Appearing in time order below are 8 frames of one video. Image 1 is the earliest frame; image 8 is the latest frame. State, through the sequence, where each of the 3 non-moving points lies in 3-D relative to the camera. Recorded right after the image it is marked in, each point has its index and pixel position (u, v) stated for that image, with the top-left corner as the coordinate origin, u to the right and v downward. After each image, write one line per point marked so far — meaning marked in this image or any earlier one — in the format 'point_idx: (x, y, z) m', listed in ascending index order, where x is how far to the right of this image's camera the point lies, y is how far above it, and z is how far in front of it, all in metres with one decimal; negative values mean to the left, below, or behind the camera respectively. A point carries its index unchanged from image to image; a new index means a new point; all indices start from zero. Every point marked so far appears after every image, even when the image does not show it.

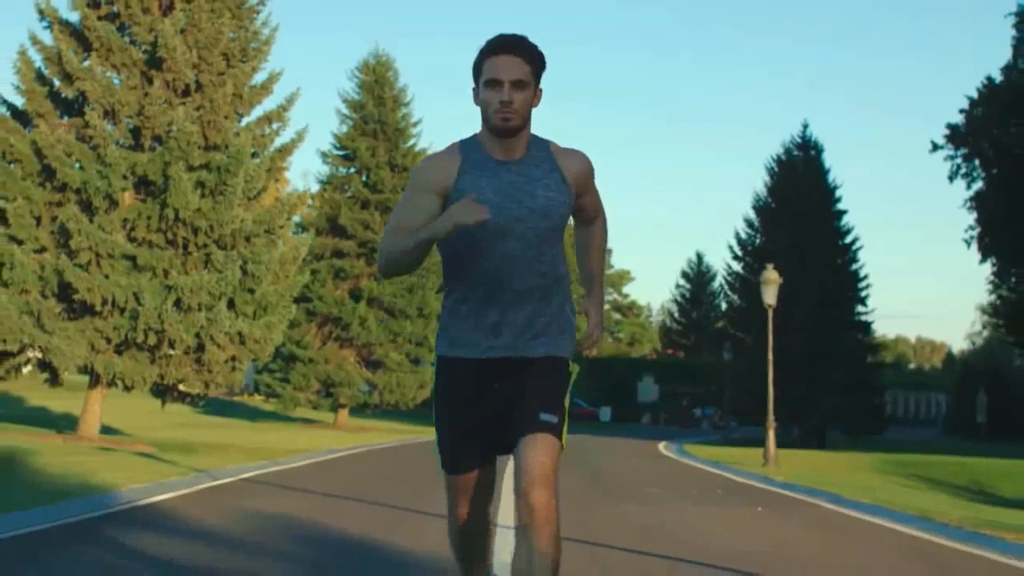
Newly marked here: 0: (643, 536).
0: (+1.4, -2.4, +13.4) m
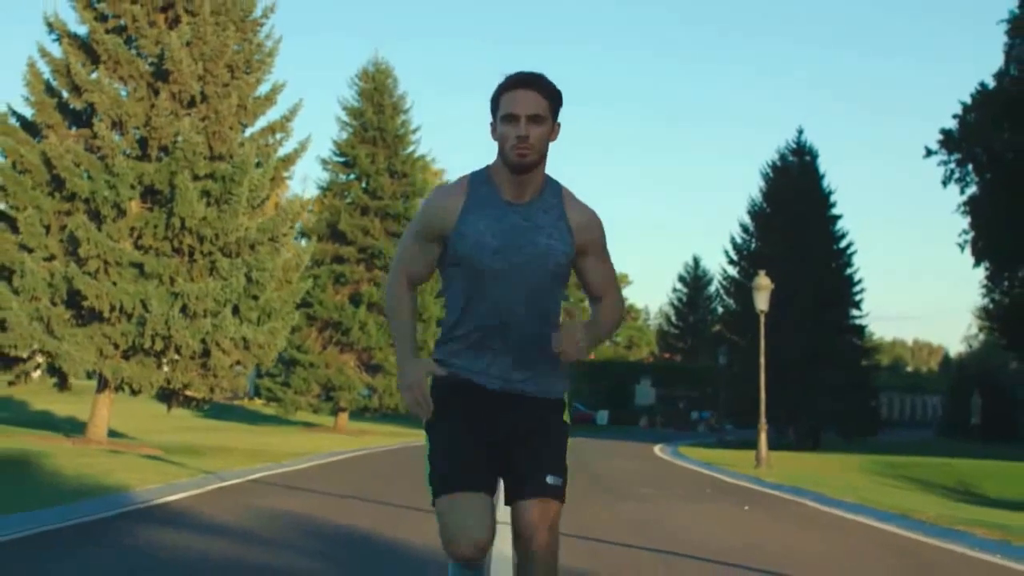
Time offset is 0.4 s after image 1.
0: (+1.4, -2.5, +14.1) m
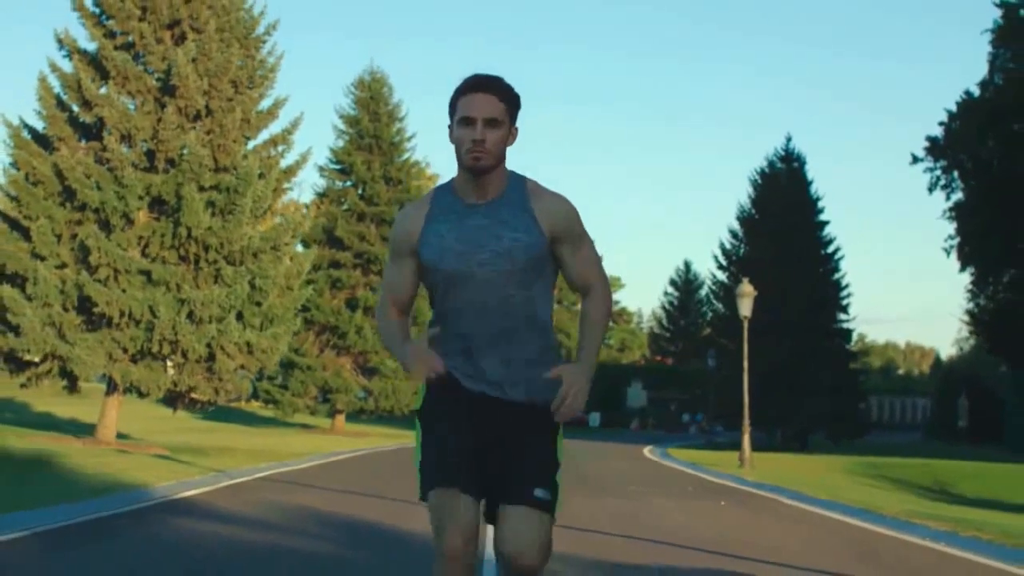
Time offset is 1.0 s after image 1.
0: (+1.3, -2.7, +15.3) m
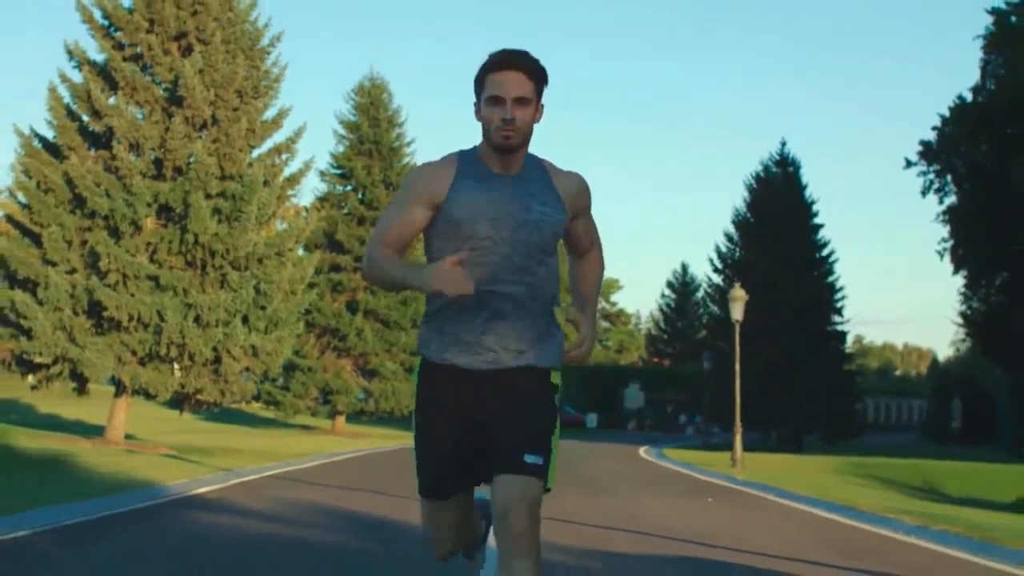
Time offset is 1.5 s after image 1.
0: (+1.3, -2.8, +16.1) m
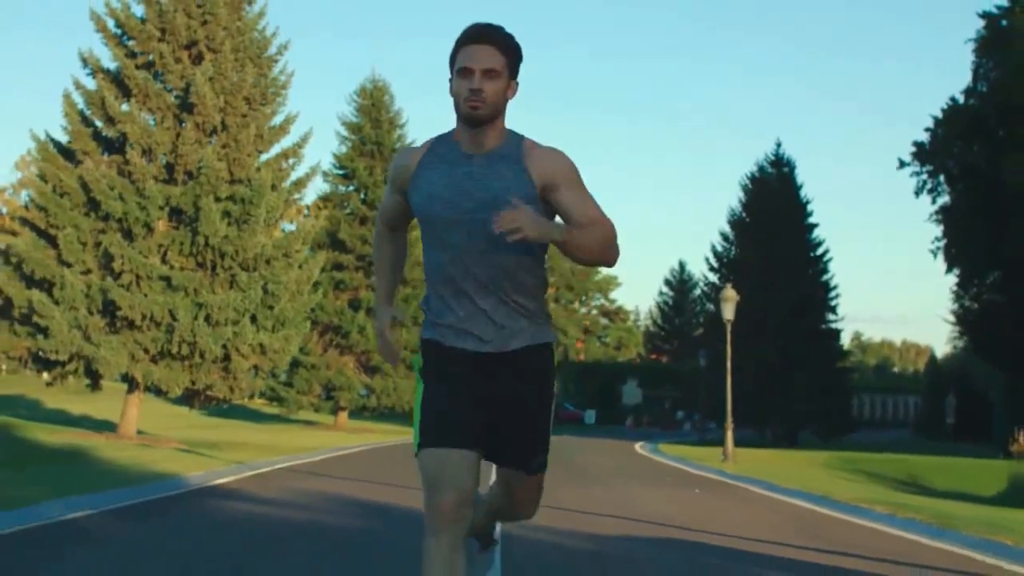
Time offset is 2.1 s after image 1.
0: (+1.3, -2.8, +17.2) m
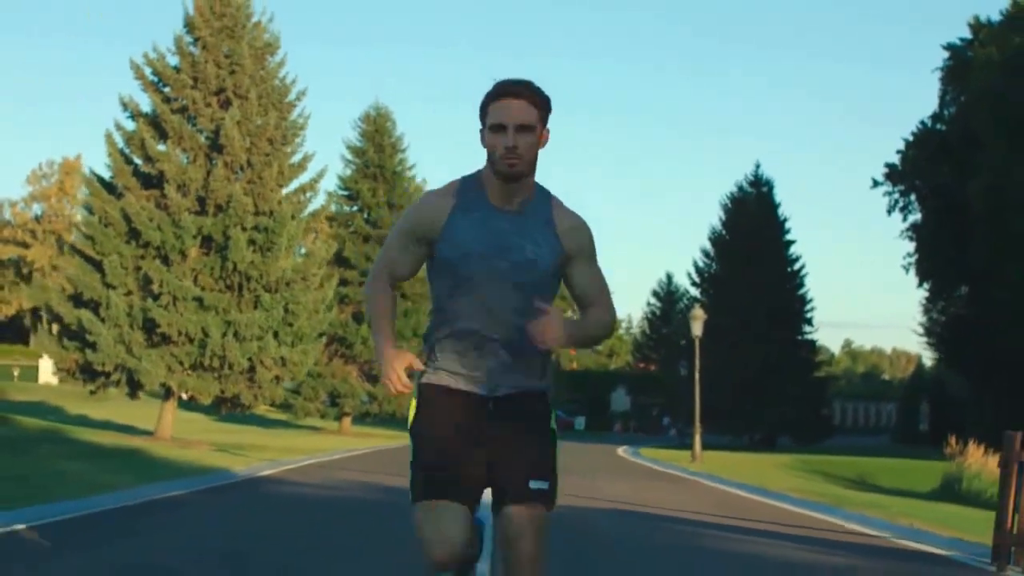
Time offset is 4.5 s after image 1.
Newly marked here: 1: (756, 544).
0: (+1.1, -3.3, +21.3) m
1: (+2.6, -2.7, +14.3) m
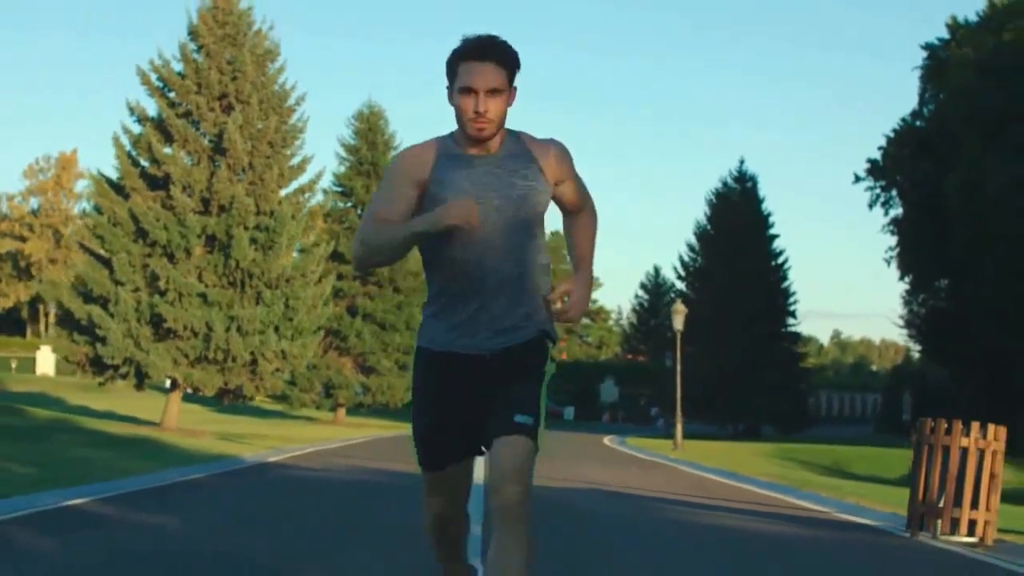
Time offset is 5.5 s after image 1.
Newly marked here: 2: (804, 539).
0: (+0.9, -3.3, +23.0) m
1: (+2.4, -2.7, +16.0) m
2: (+3.0, -2.6, +13.7) m
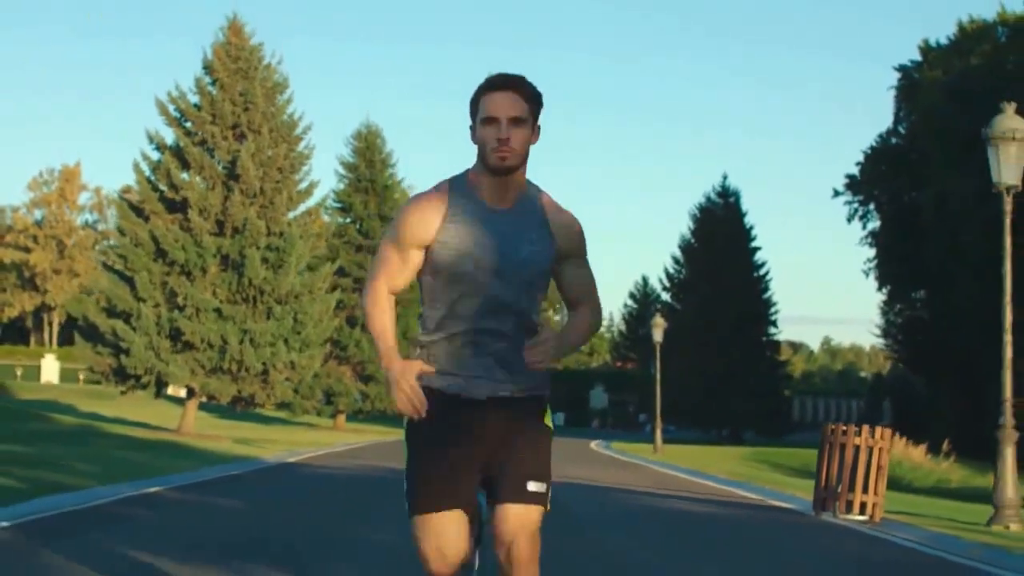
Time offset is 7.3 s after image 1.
0: (+0.8, -3.7, +26.1) m
1: (+2.3, -3.1, +19.1) m
2: (+2.8, -2.9, +16.7) m
